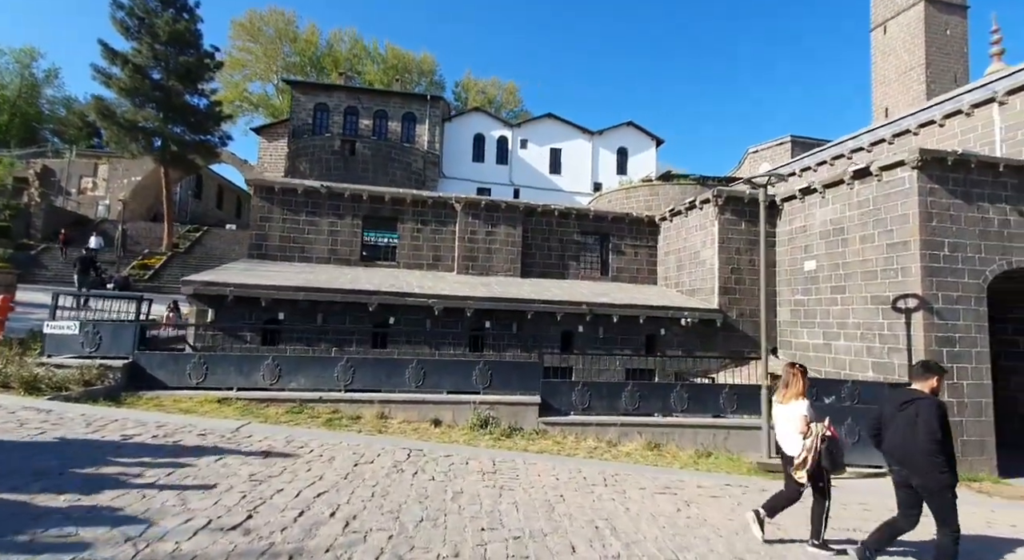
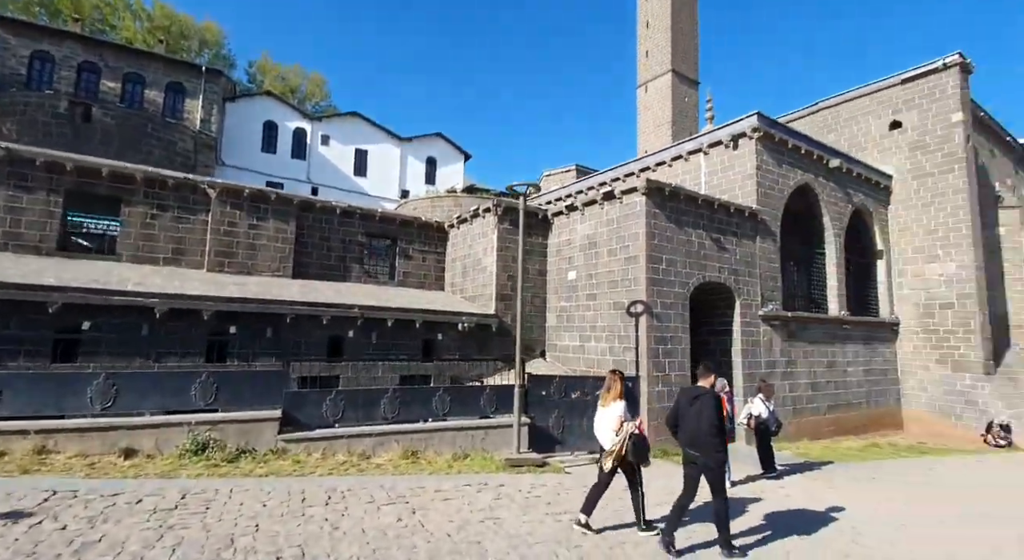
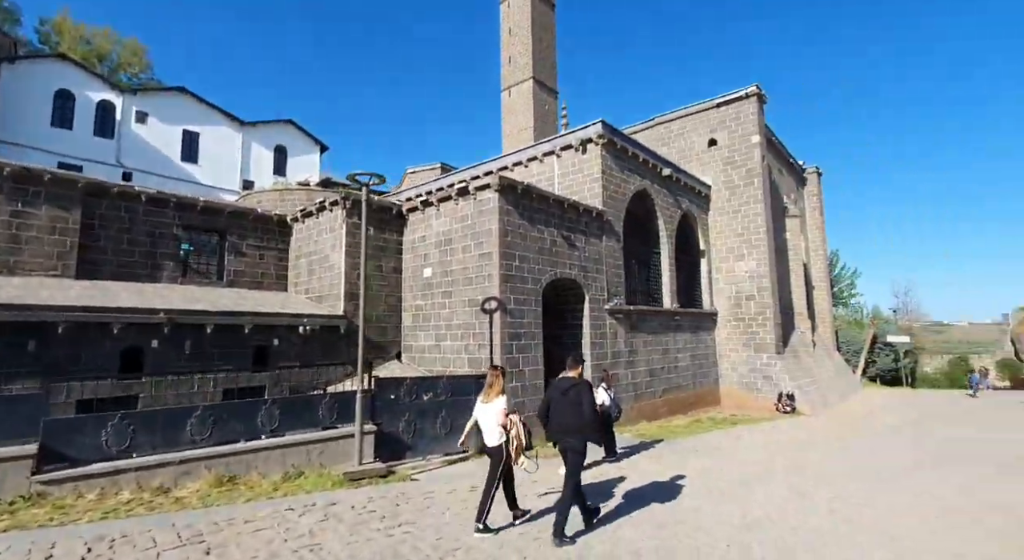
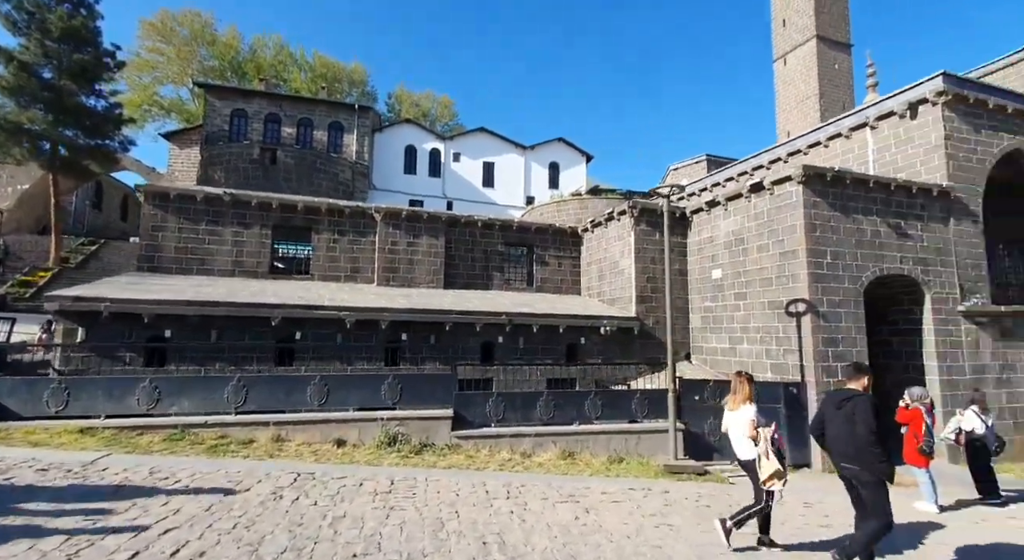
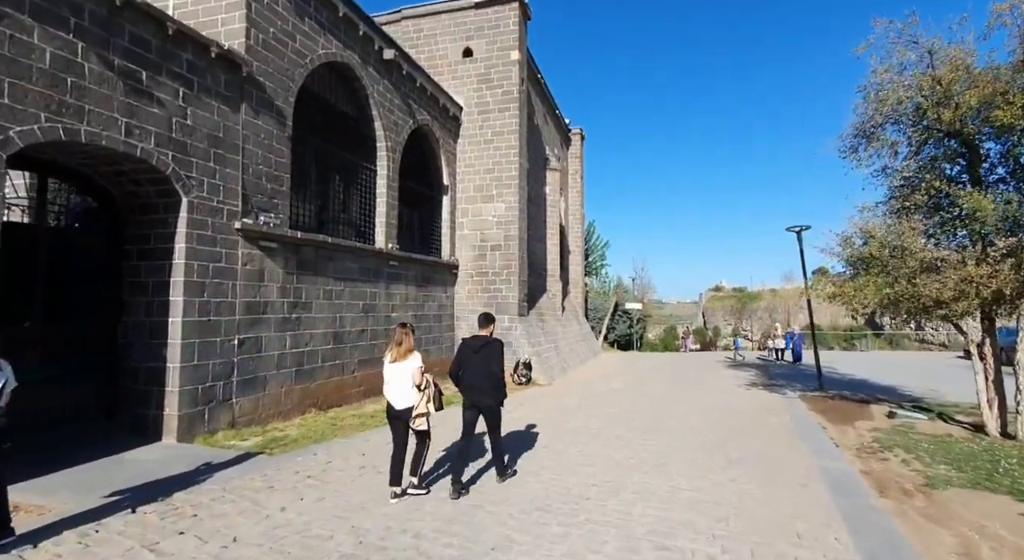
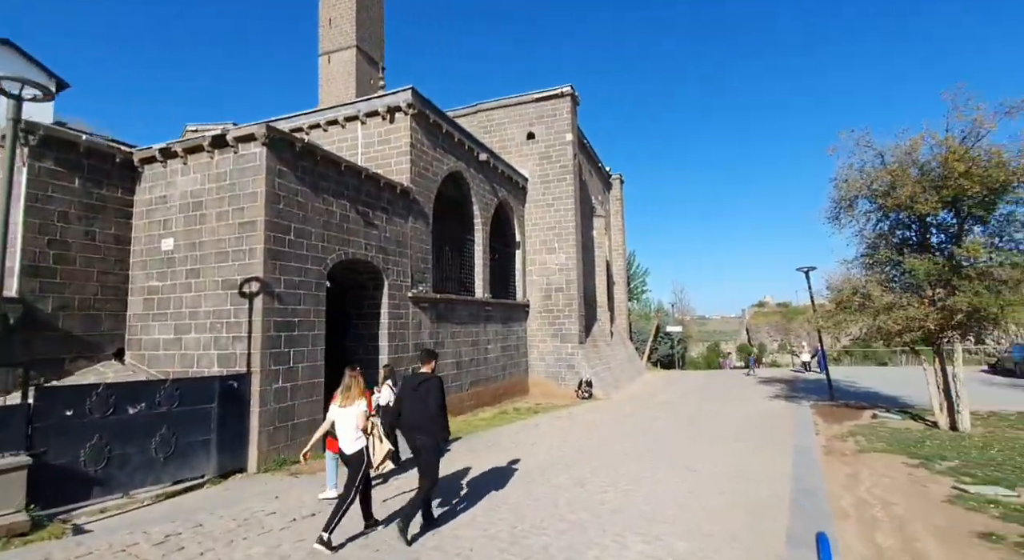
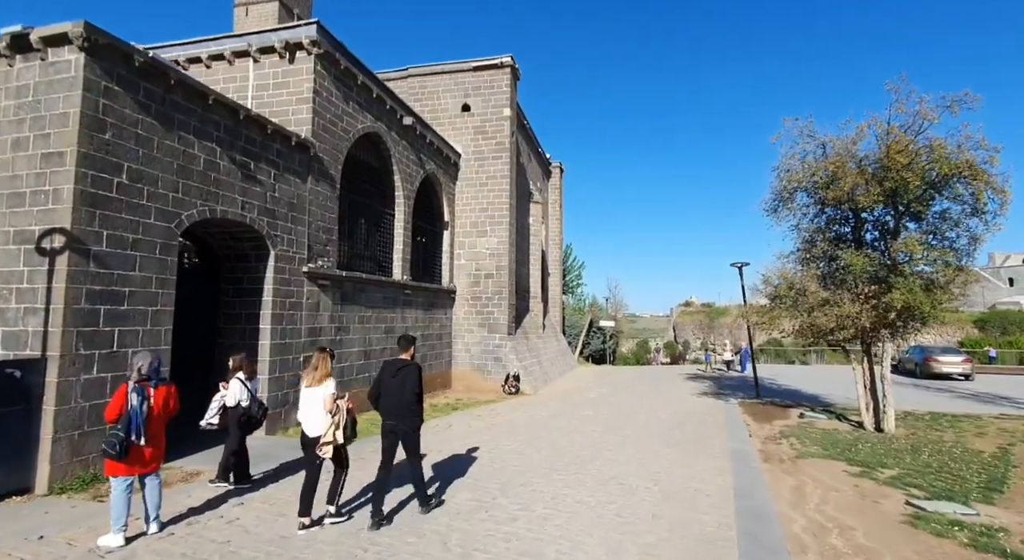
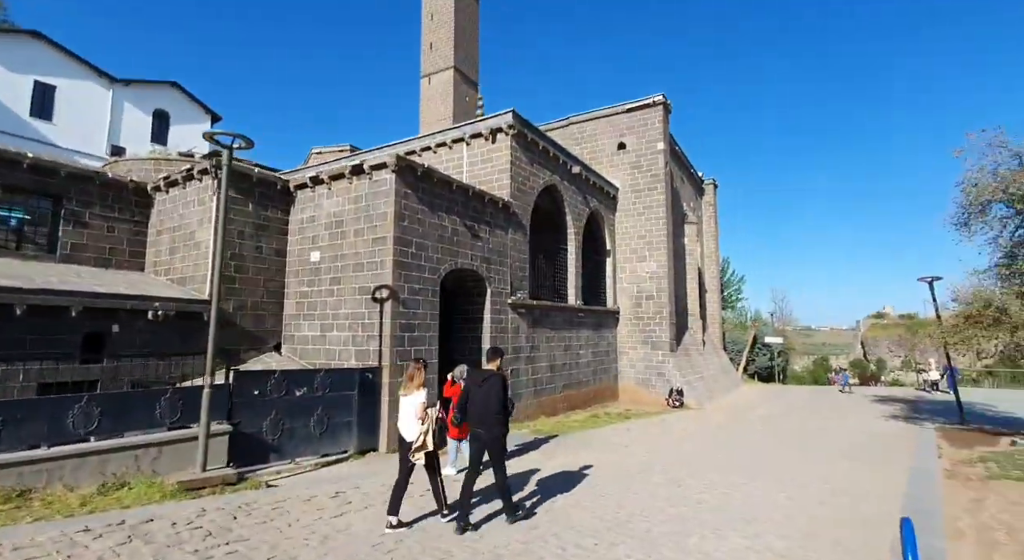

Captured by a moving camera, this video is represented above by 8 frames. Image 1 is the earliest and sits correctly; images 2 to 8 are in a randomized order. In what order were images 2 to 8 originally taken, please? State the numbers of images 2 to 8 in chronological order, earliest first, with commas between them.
4, 2, 3, 8, 6, 7, 5
